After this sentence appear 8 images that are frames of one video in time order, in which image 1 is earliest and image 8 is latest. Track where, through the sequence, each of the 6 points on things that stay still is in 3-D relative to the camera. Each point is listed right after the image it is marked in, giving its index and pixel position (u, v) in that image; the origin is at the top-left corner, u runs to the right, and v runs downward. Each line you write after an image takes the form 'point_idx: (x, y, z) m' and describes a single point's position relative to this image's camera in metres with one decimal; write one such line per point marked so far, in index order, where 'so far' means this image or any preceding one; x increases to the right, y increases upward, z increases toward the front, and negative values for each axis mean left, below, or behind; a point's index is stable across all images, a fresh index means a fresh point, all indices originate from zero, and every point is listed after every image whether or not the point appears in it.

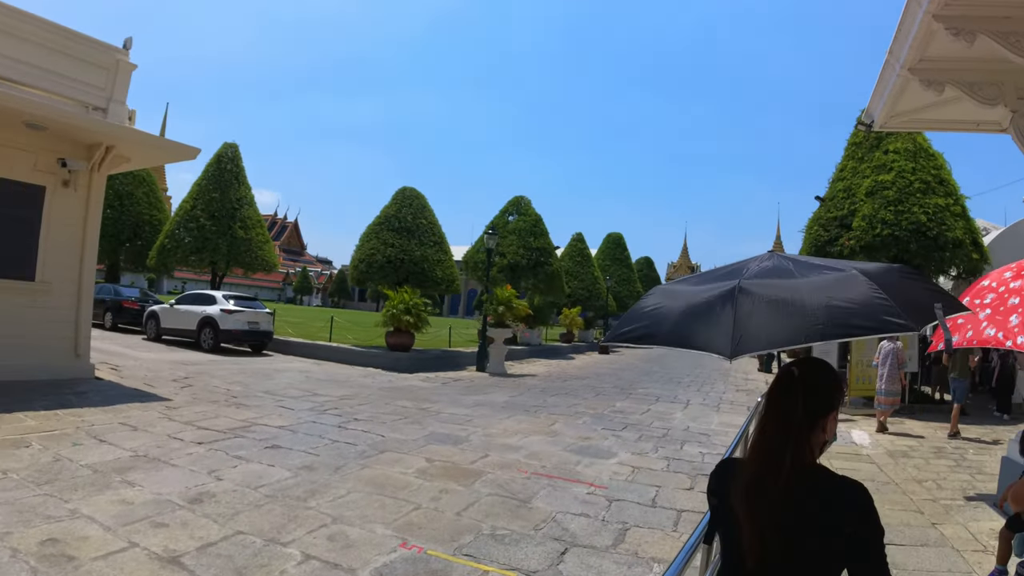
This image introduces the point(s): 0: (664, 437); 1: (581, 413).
0: (+1.9, -1.9, +7.6) m
1: (+1.0, -1.9, +8.9) m
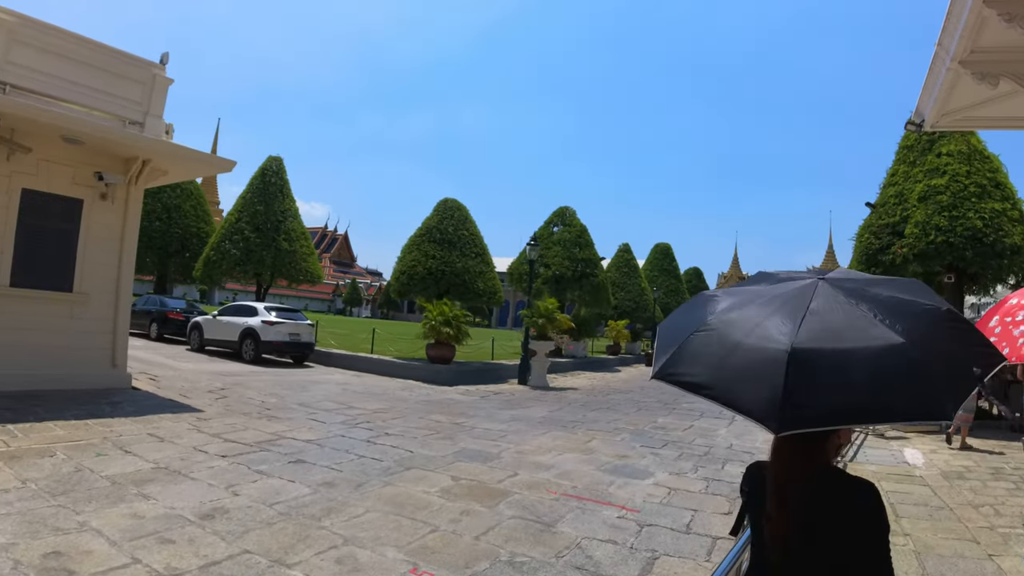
0: (+2.2, -2.0, +7.0) m
1: (+1.5, -2.0, +8.4) m
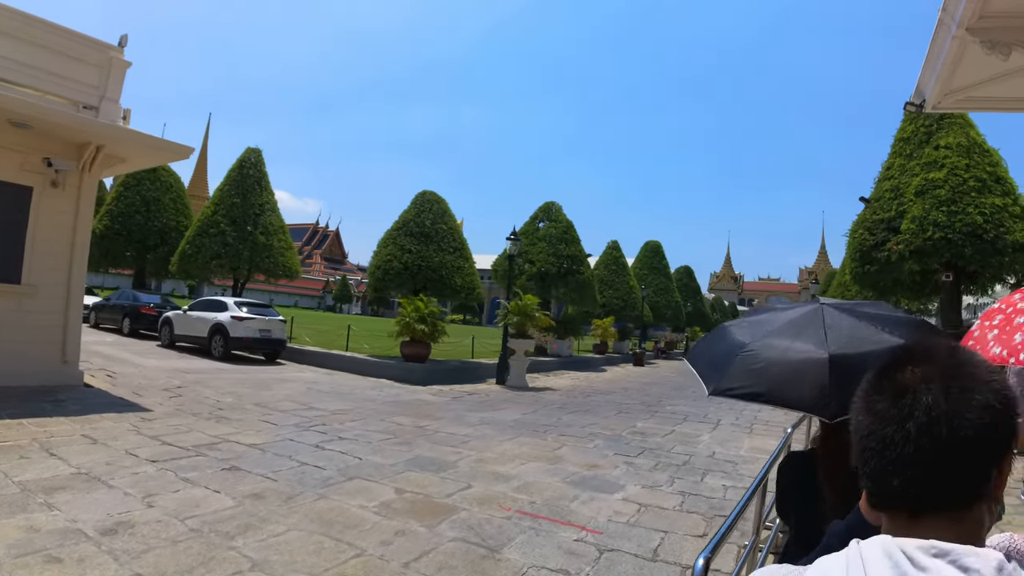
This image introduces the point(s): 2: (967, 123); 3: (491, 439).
0: (+1.8, -1.9, +6.3) m
1: (+1.0, -1.9, +7.7) m
2: (+8.4, +3.1, +11.0) m
3: (-0.3, -1.9, +7.5) m
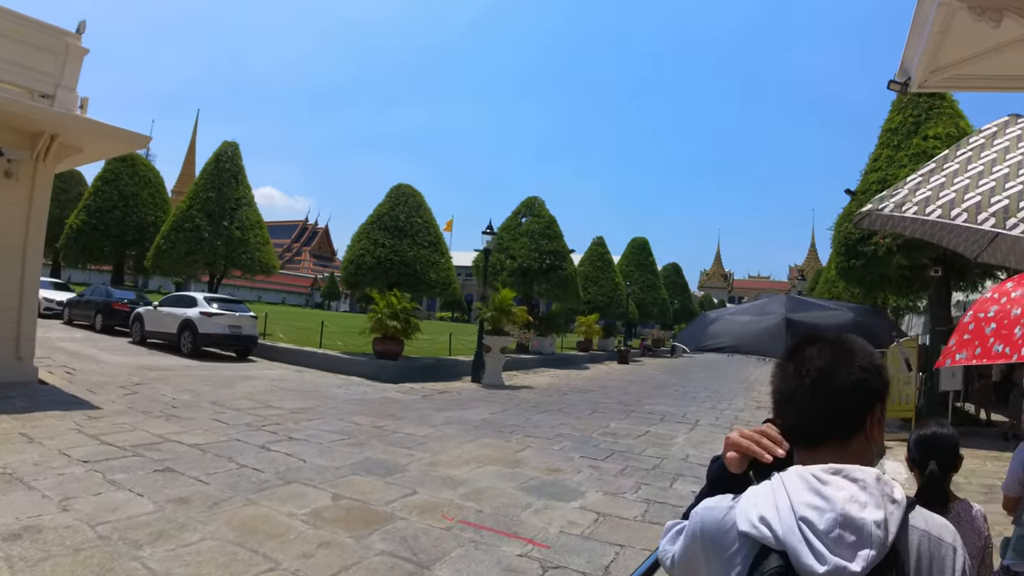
0: (+1.4, -1.8, +5.9) m
1: (+0.6, -1.8, +7.2) m
2: (+7.9, +3.1, +10.6) m
3: (-0.7, -1.8, +7.0) m
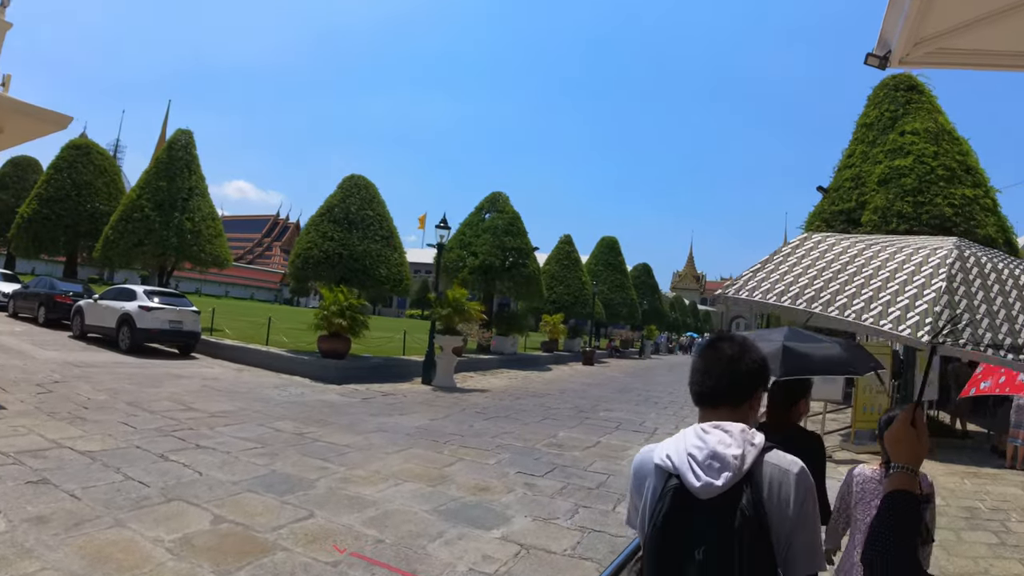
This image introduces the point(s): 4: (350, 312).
0: (+0.7, -1.7, +5.2) m
1: (-0.1, -1.7, +6.5) m
2: (+7.2, +3.0, +10.2) m
3: (-1.4, -1.7, +6.2) m
4: (-3.2, -0.5, +11.9) m
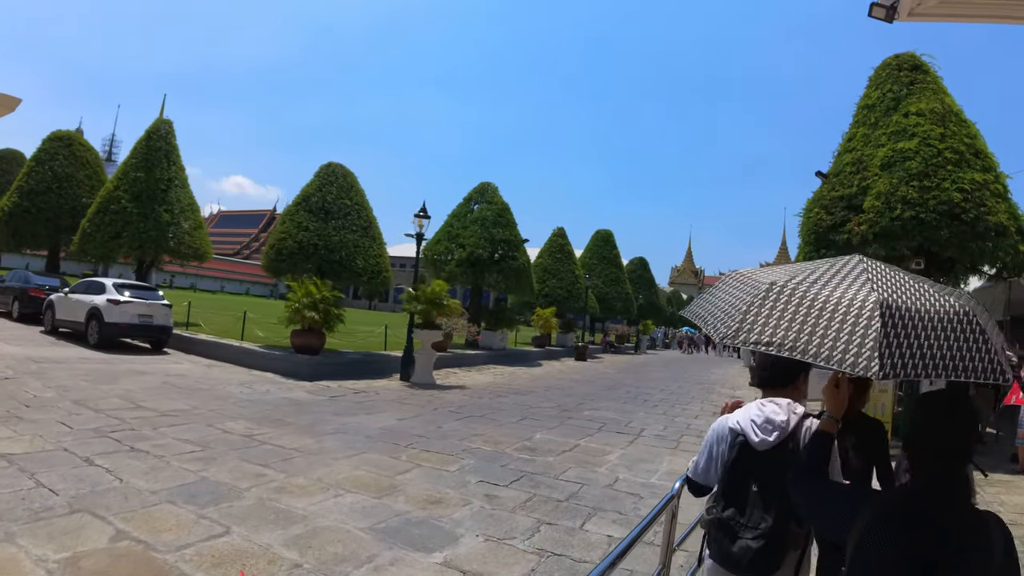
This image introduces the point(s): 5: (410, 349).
0: (+0.4, -1.6, +4.6) m
1: (-0.4, -1.6, +5.9) m
2: (+6.9, +3.2, +9.5) m
3: (-1.7, -1.6, +5.6) m
4: (-3.5, -0.3, +11.3) m
5: (-1.9, -1.1, +11.2) m
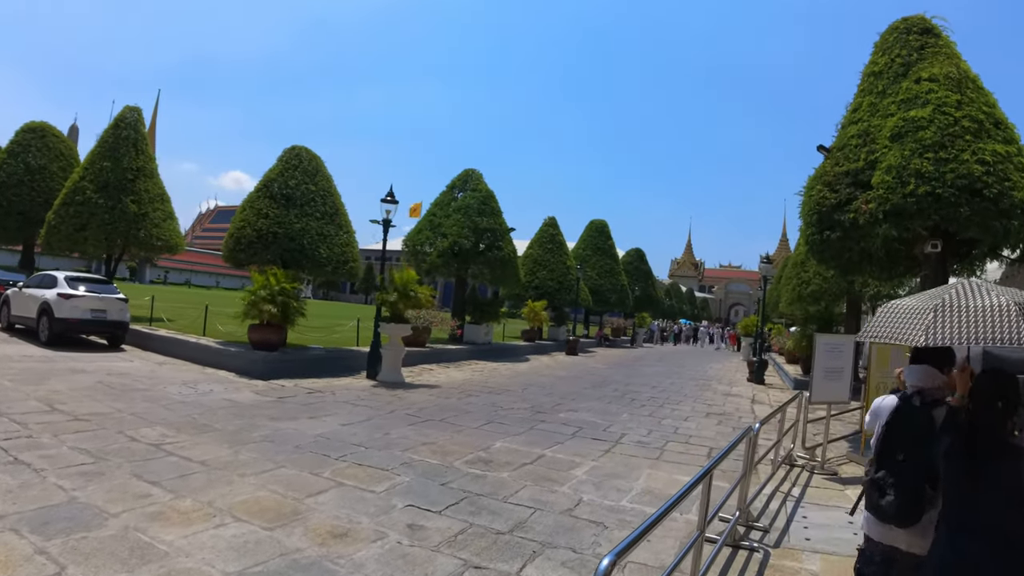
0: (0.0, -1.5, +3.7) m
1: (-0.9, -1.5, +5.0) m
2: (+6.4, +3.4, +8.6) m
3: (-2.2, -1.5, +4.7) m
4: (-4.0, -0.1, +10.4) m
5: (-2.3, -1.0, +10.3) m
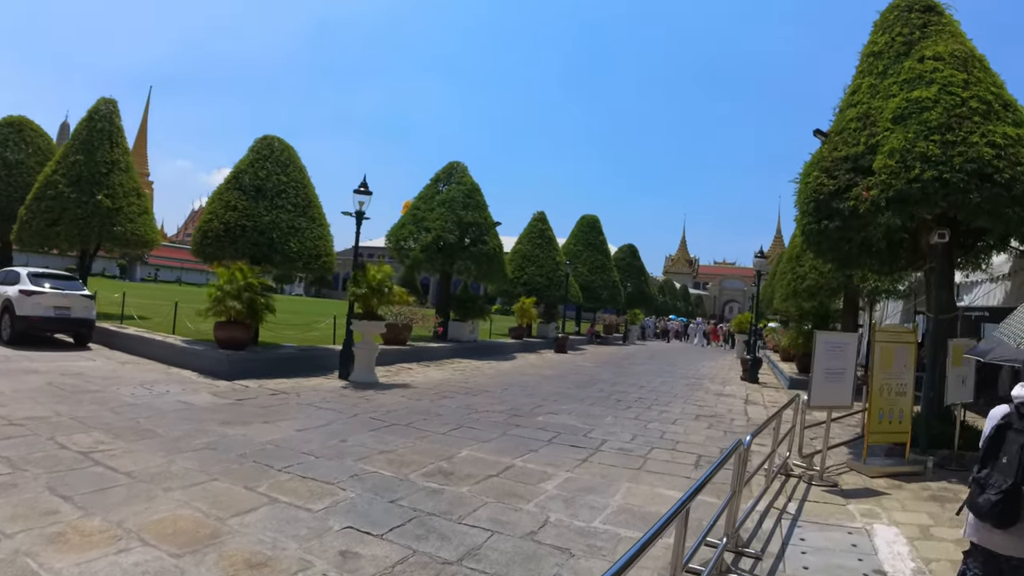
0: (-0.3, -1.4, +3.2) m
1: (-1.1, -1.4, +4.5) m
2: (+6.1, +3.4, +8.1) m
3: (-2.4, -1.4, +4.2) m
4: (-4.3, -0.1, +9.8) m
5: (-2.6, -0.9, +9.7) m
